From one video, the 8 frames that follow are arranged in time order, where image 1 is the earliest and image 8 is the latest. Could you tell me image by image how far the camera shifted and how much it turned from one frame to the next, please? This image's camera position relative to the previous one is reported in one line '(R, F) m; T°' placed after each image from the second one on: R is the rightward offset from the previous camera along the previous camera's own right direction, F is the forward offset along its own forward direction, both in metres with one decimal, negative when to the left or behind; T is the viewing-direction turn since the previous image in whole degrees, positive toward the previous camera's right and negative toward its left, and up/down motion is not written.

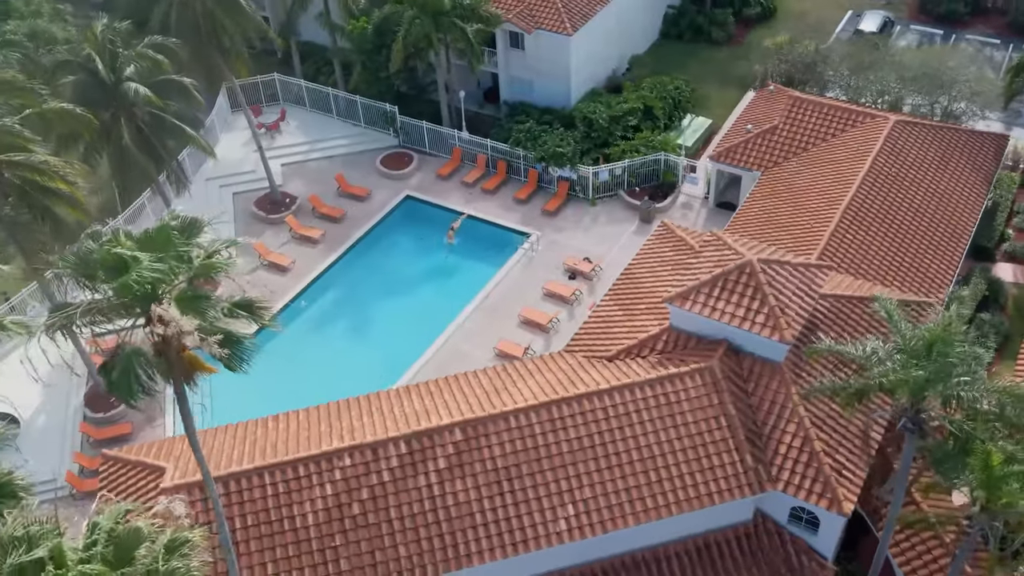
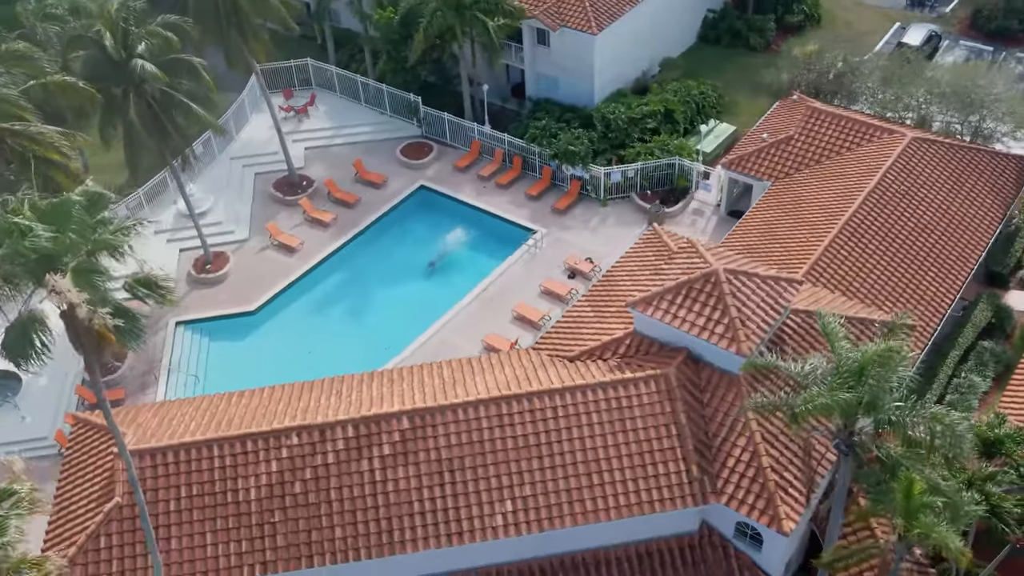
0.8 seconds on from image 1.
(+2.4, 0.0) m; -4°
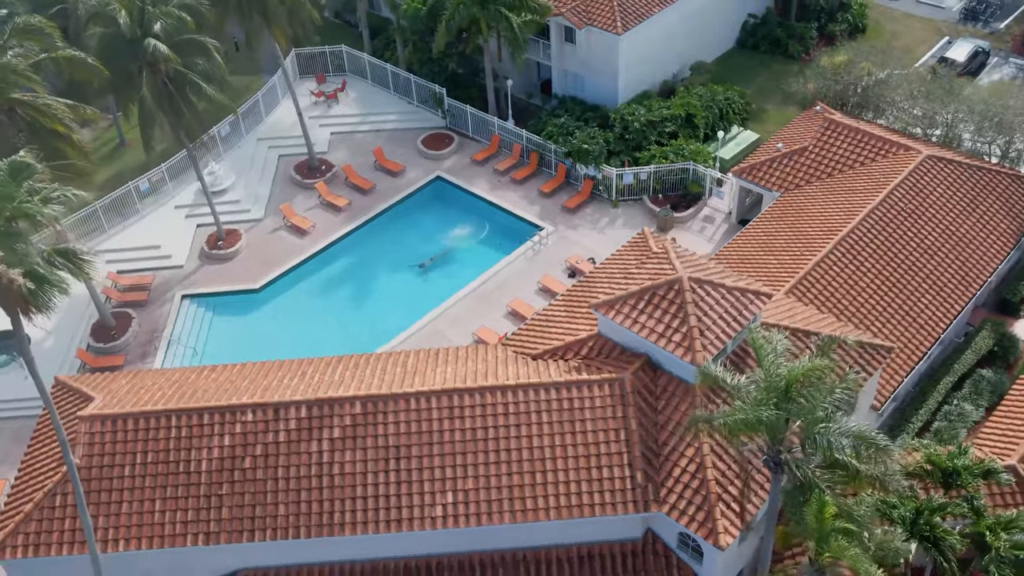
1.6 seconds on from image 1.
(+2.4, 0.0) m; -4°
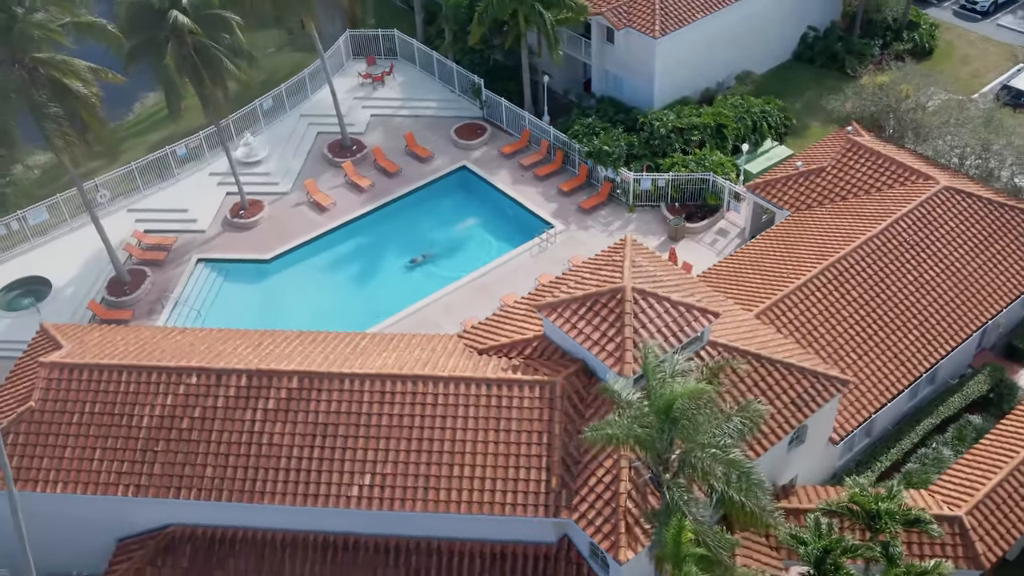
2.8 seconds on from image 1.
(+3.6, +0.1) m; -6°
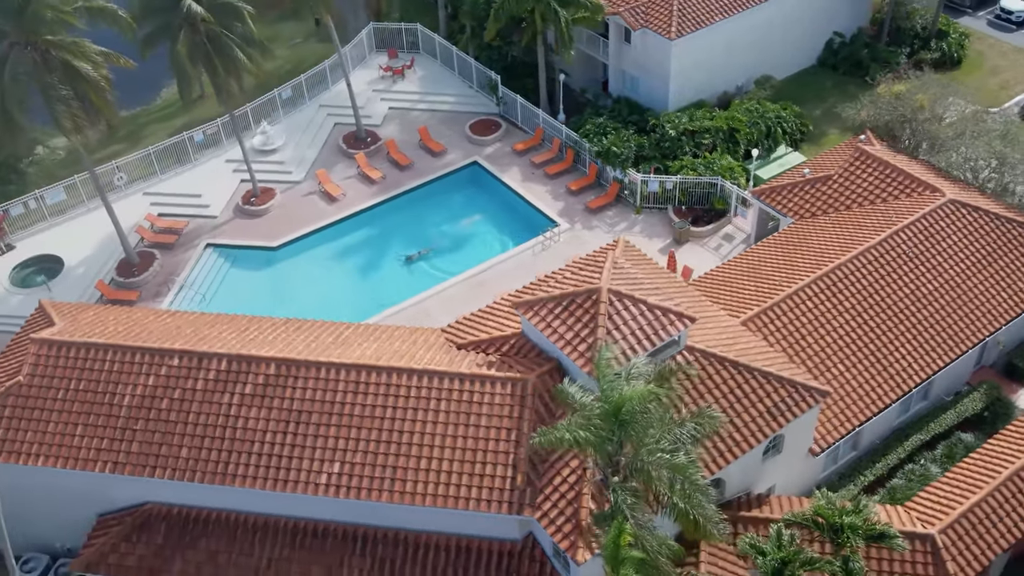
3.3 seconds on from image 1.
(+1.5, 0.0) m; -3°
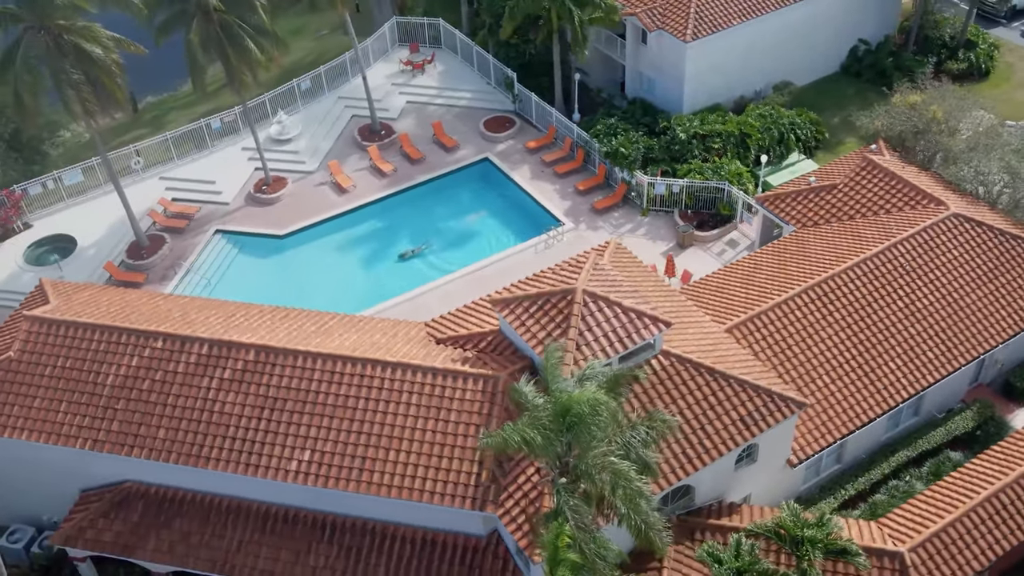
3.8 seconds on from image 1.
(+1.5, 0.0) m; -3°
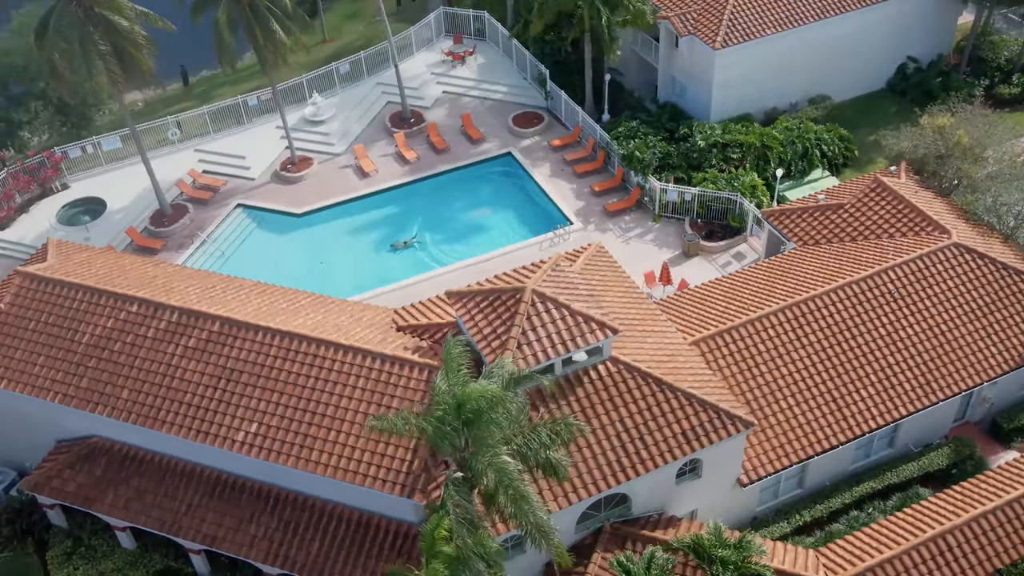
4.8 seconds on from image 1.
(+3.0, 0.0) m; -5°
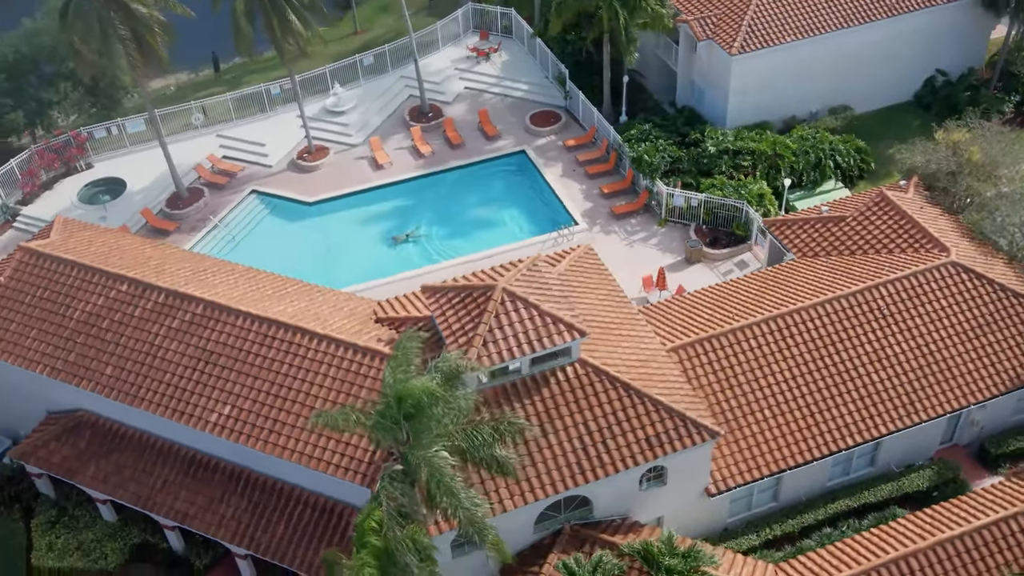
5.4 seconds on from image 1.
(+1.8, -0.1) m; -3°
